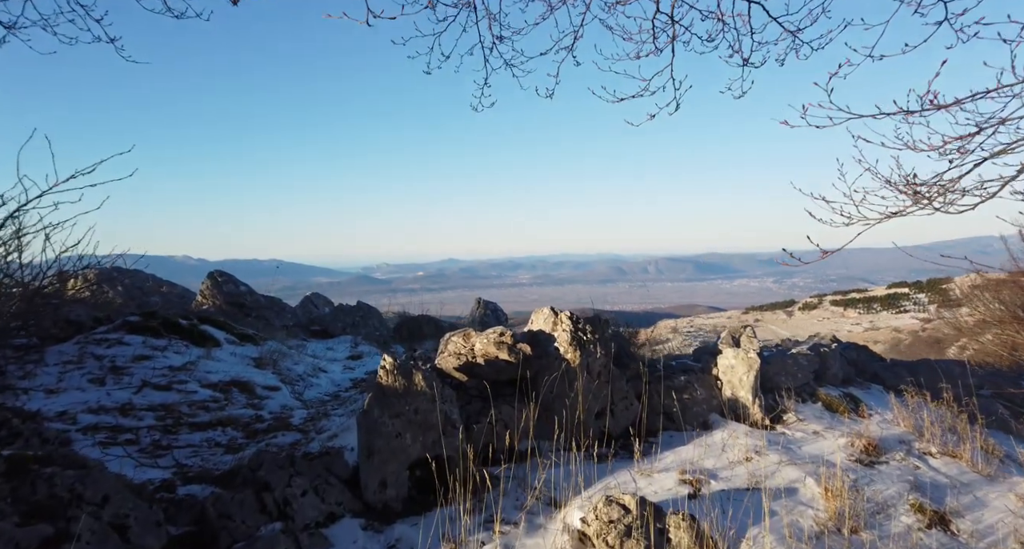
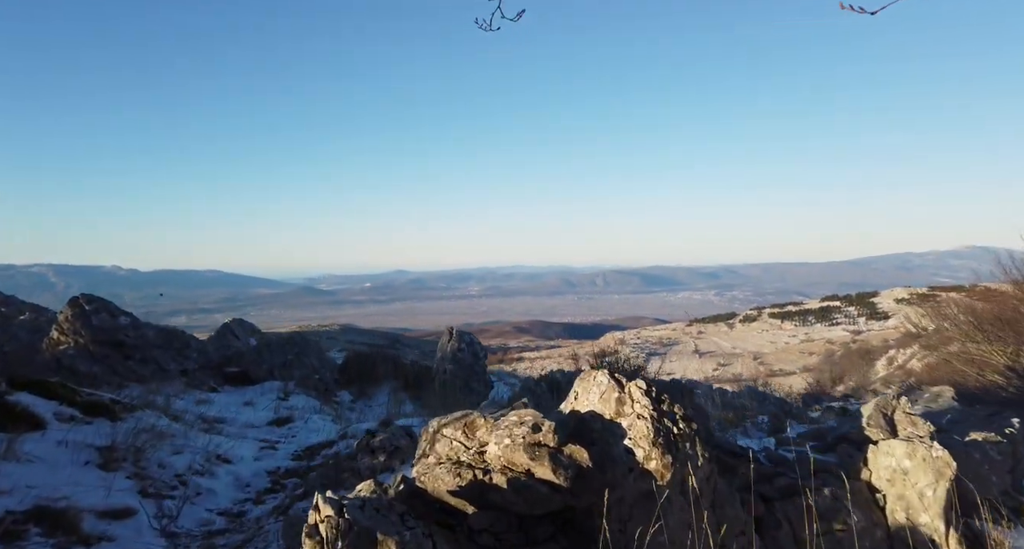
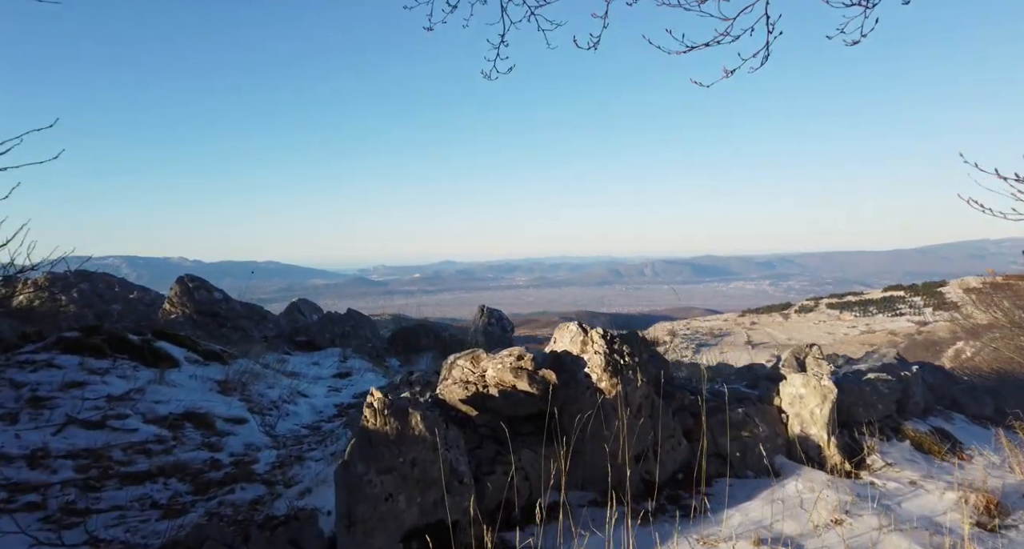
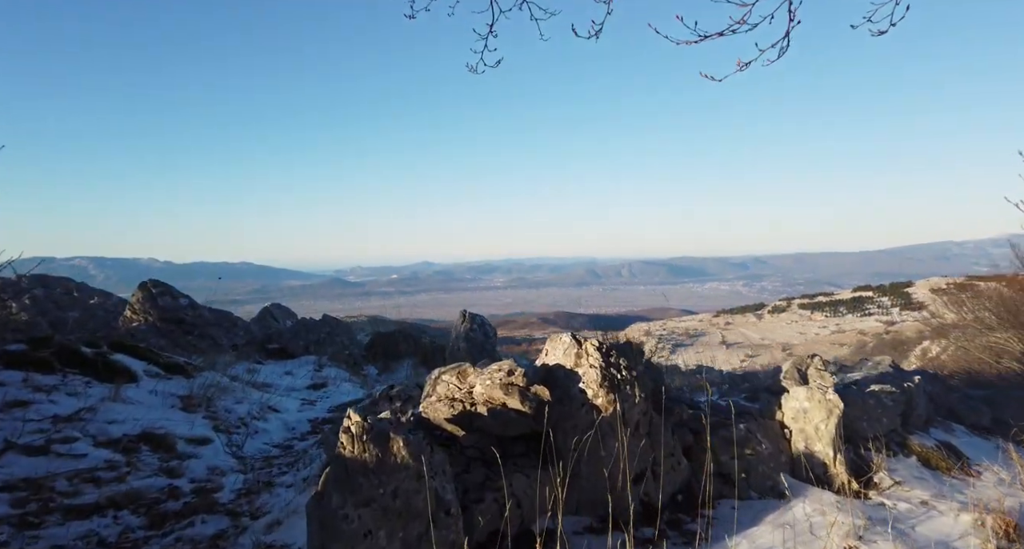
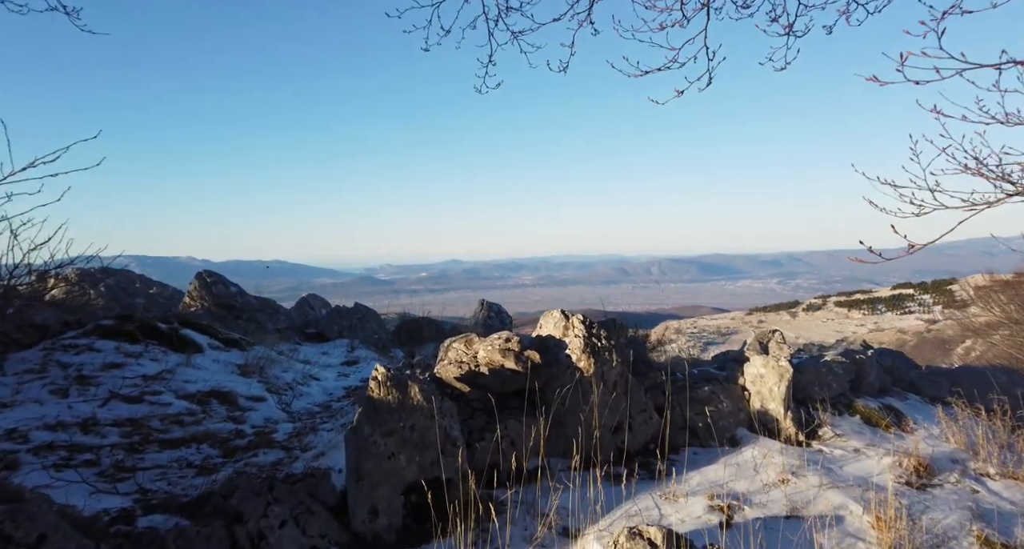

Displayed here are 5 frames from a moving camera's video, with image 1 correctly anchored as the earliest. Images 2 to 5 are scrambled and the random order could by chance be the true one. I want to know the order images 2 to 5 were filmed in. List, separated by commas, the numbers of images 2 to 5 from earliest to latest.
5, 3, 4, 2
